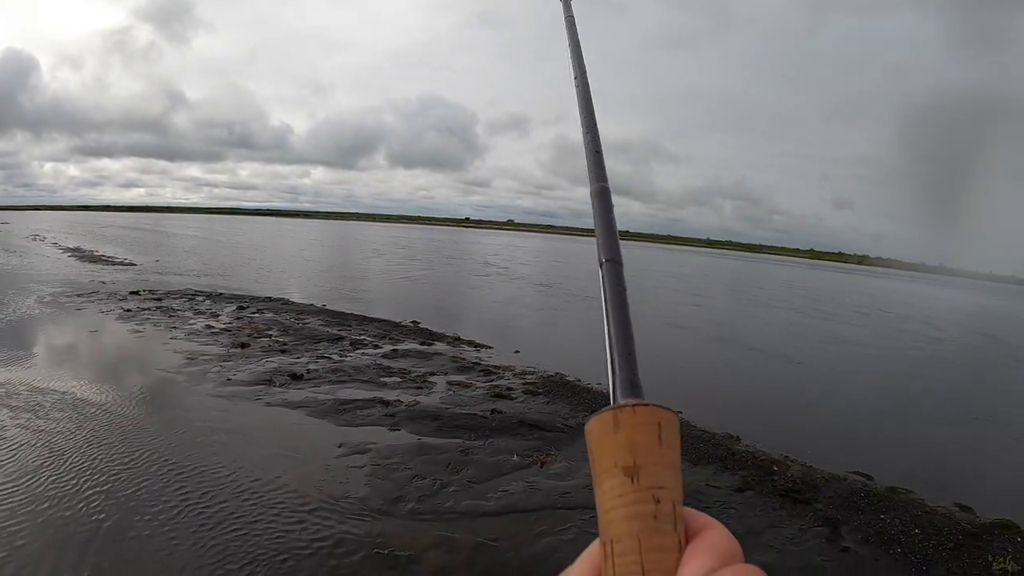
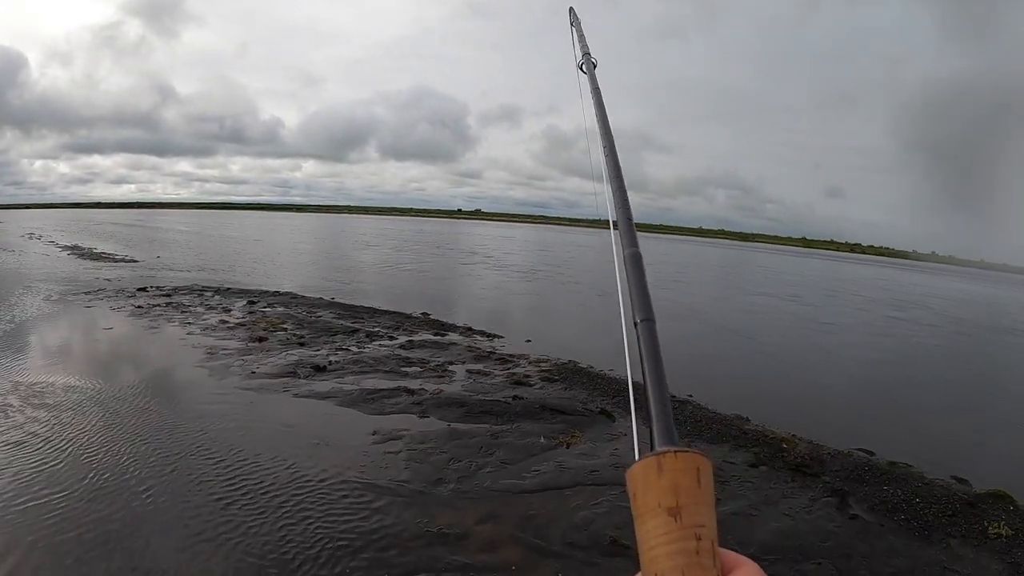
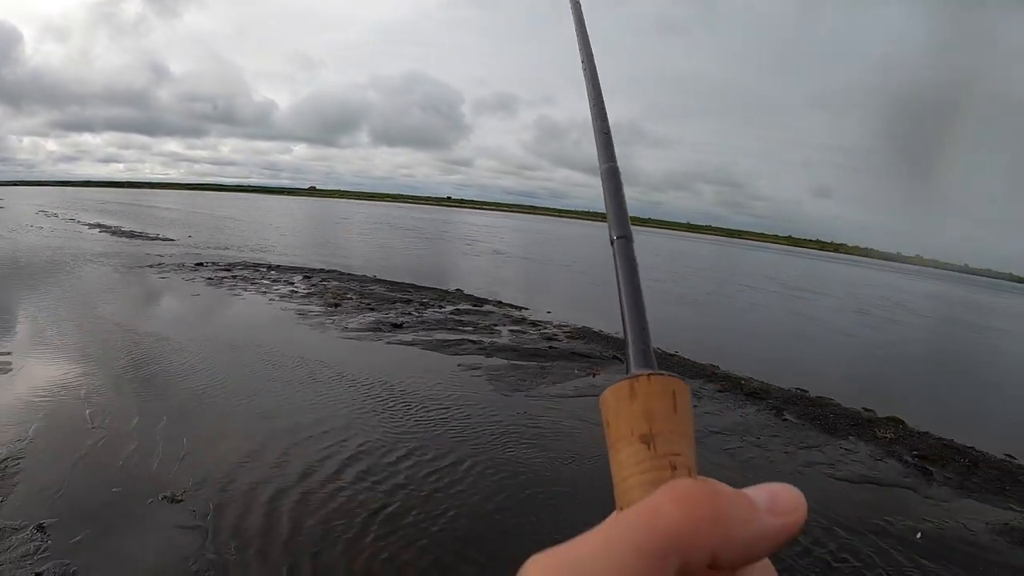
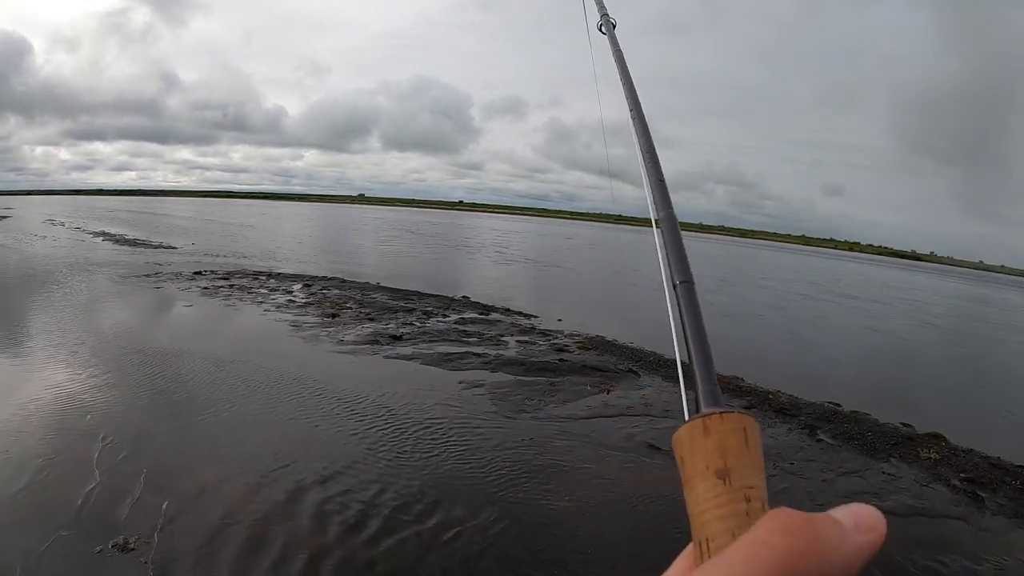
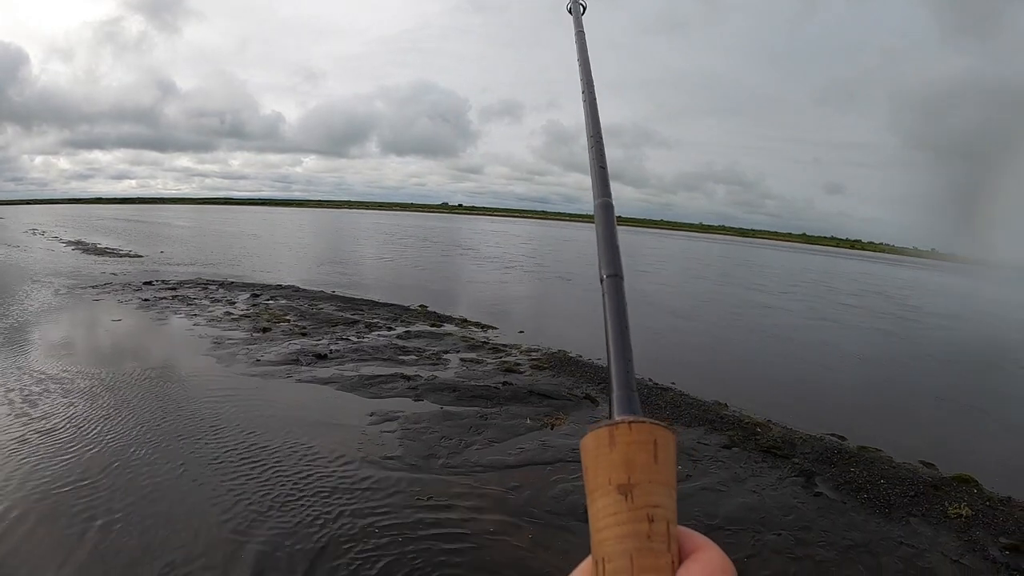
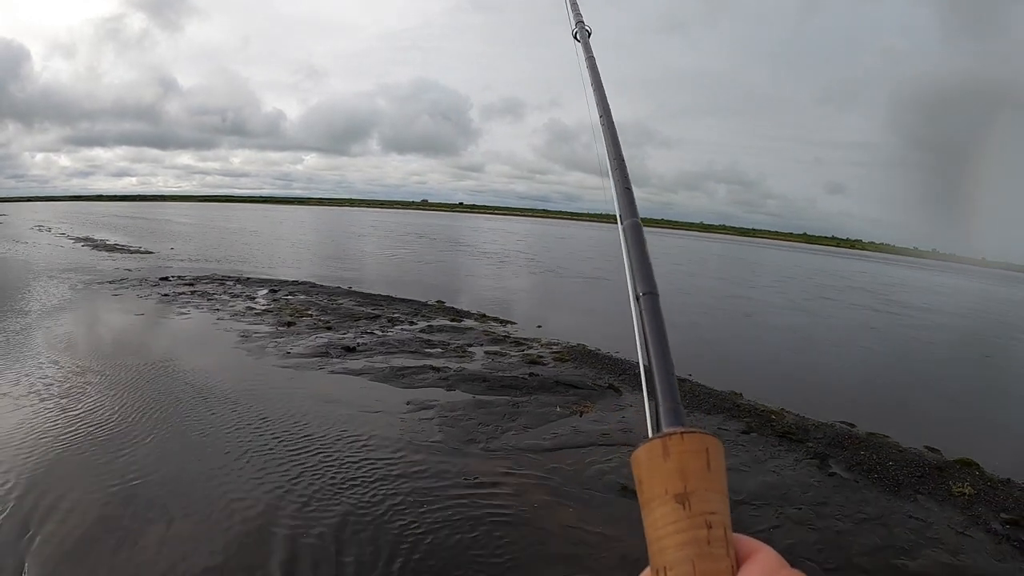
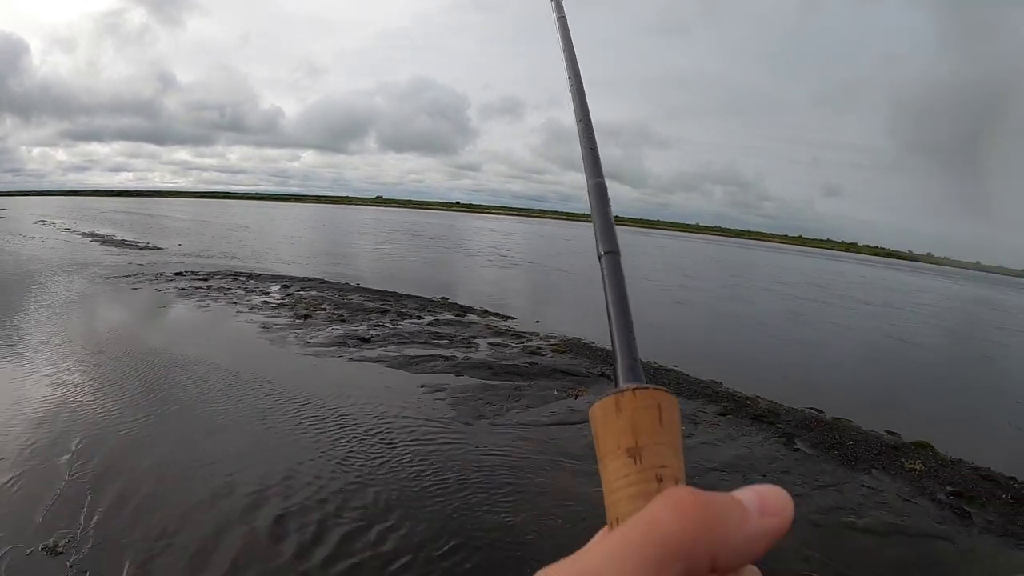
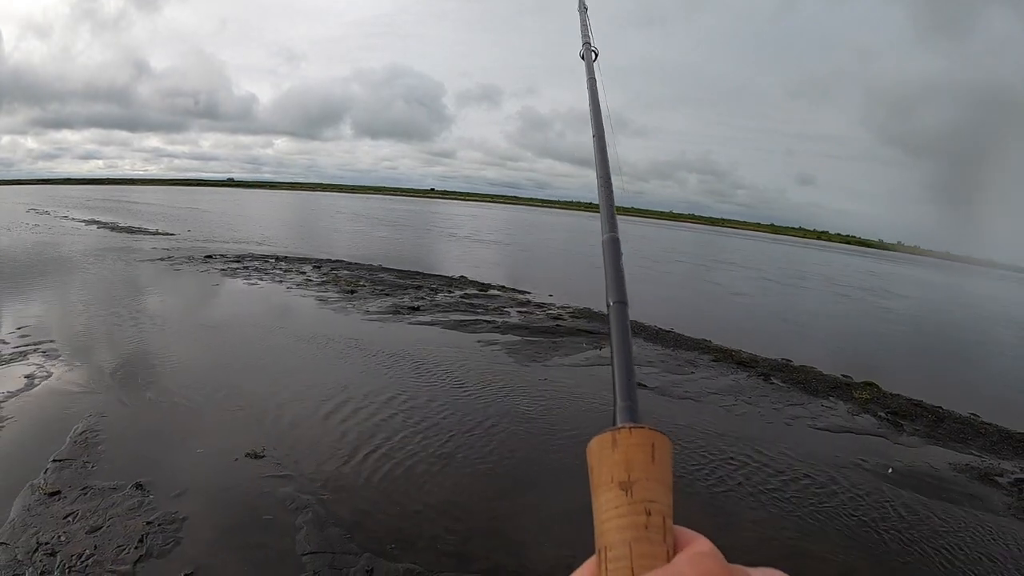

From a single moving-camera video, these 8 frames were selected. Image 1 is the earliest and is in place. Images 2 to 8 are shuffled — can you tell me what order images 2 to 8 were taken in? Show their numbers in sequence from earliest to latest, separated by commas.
2, 5, 6, 7, 4, 3, 8
